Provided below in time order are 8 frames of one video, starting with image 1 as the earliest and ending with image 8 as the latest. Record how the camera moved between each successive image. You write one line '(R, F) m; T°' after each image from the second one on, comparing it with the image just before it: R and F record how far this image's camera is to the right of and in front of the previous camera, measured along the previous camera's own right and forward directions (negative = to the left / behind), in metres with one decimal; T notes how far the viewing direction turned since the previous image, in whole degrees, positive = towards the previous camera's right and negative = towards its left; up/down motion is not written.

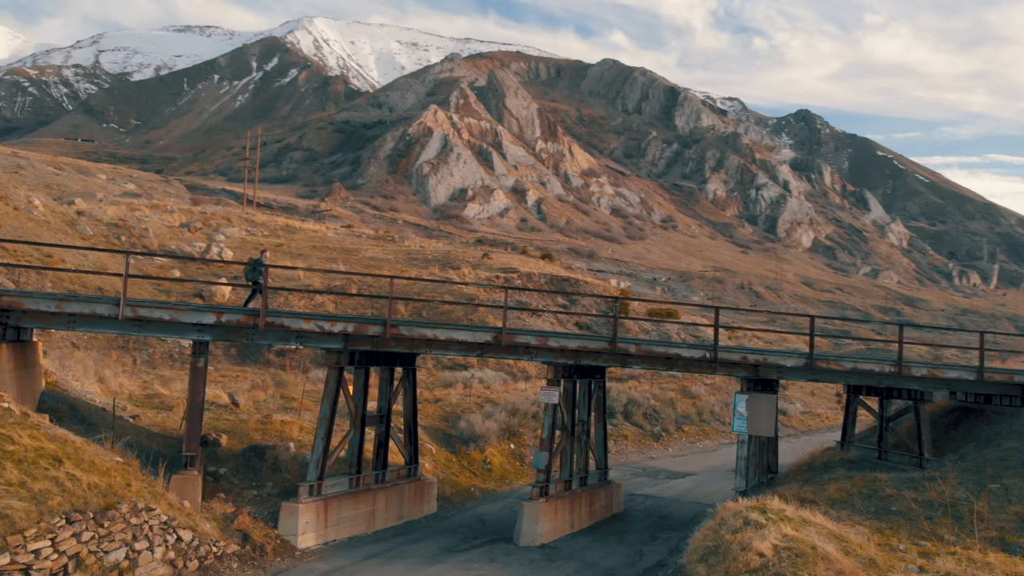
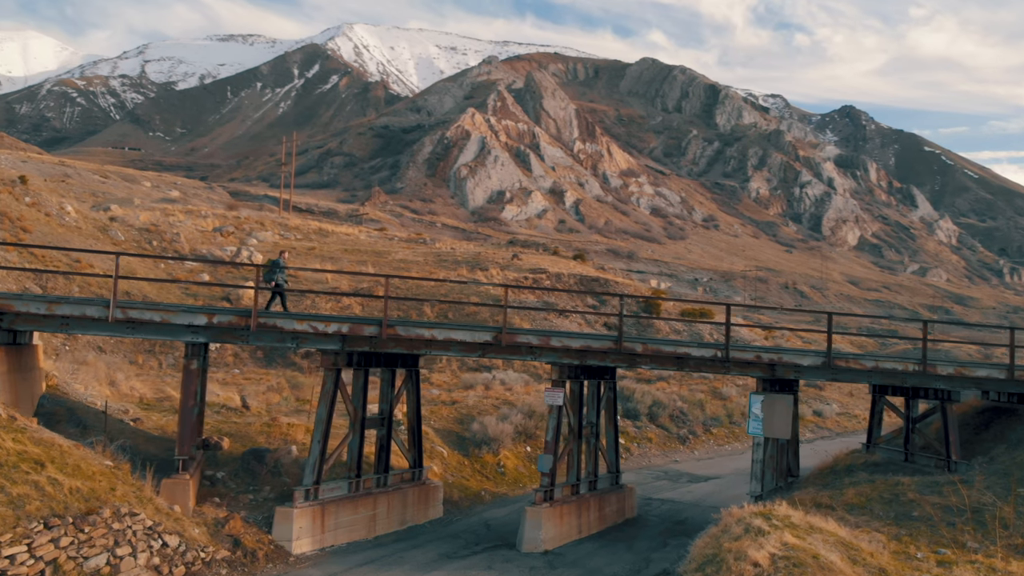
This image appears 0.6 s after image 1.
(+0.8, +0.6) m; -3°
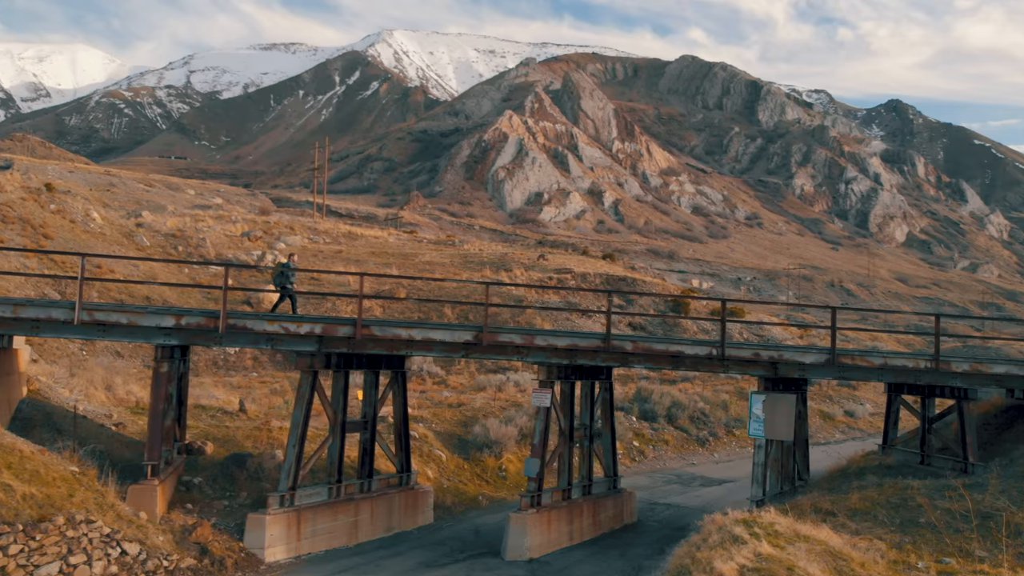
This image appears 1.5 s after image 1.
(+1.1, +0.7) m; -3°
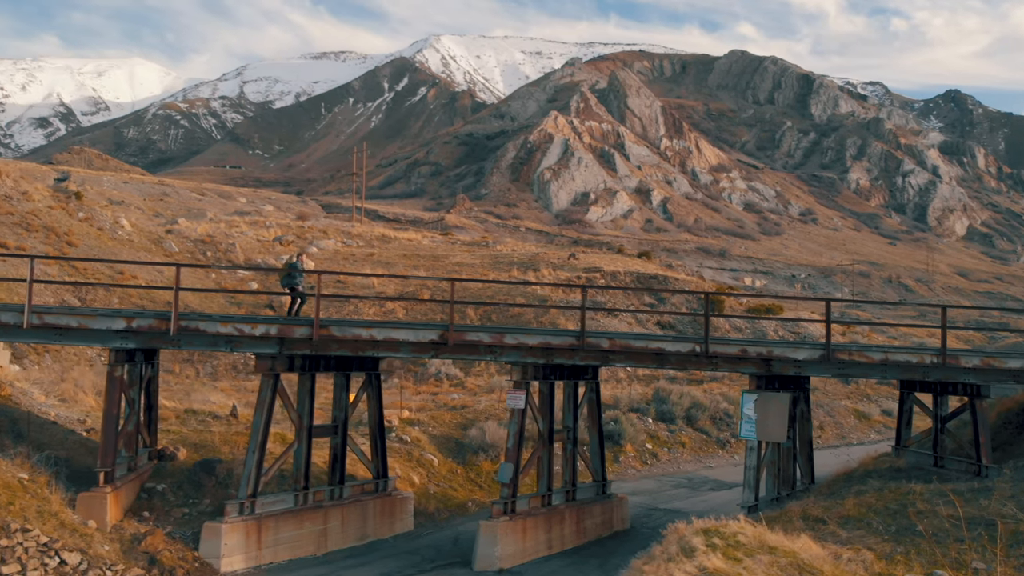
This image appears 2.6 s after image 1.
(+1.5, +0.9) m; -3°
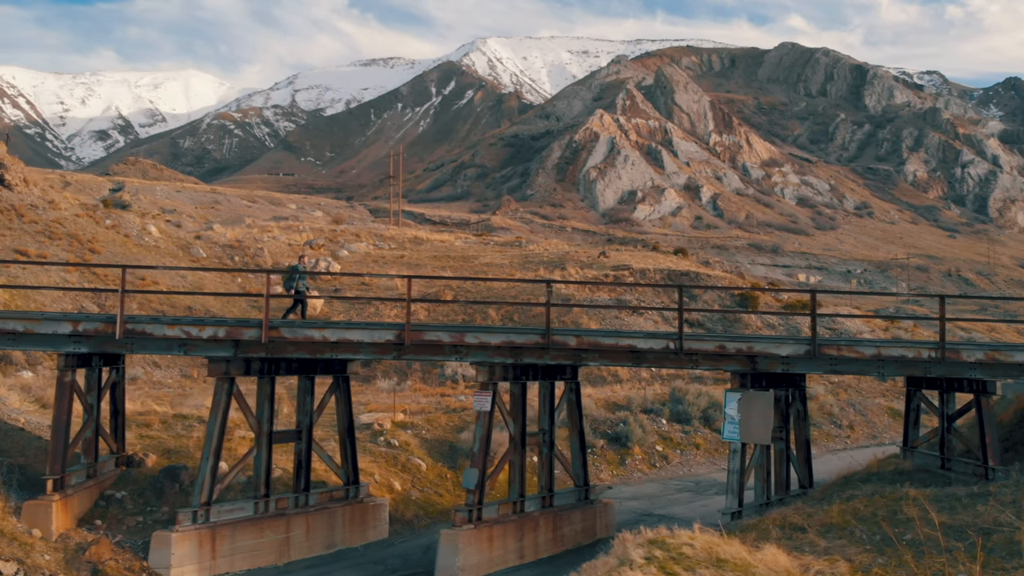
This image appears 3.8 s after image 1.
(+1.6, +0.9) m; -3°
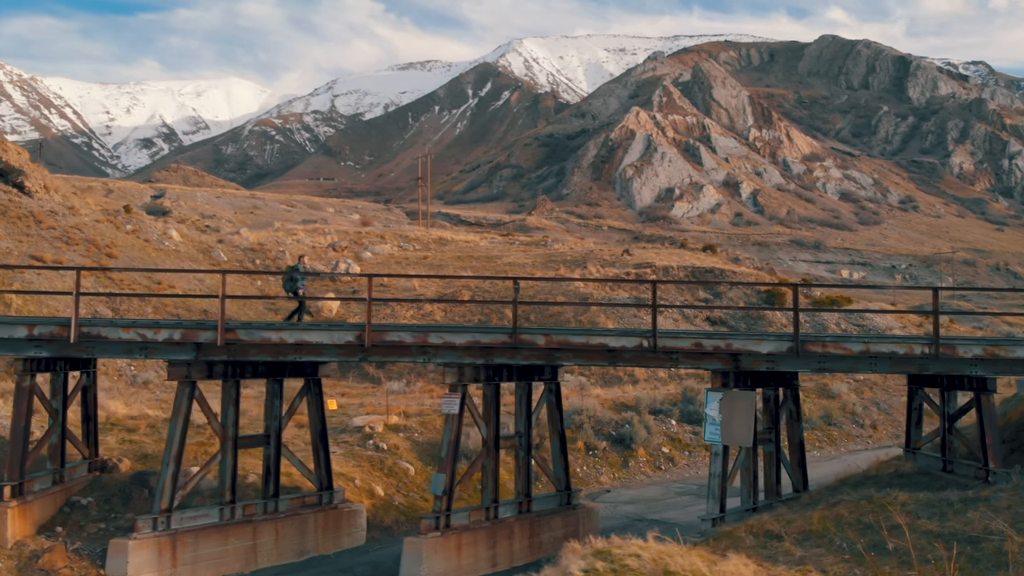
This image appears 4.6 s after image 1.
(+1.2, +0.7) m; -3°
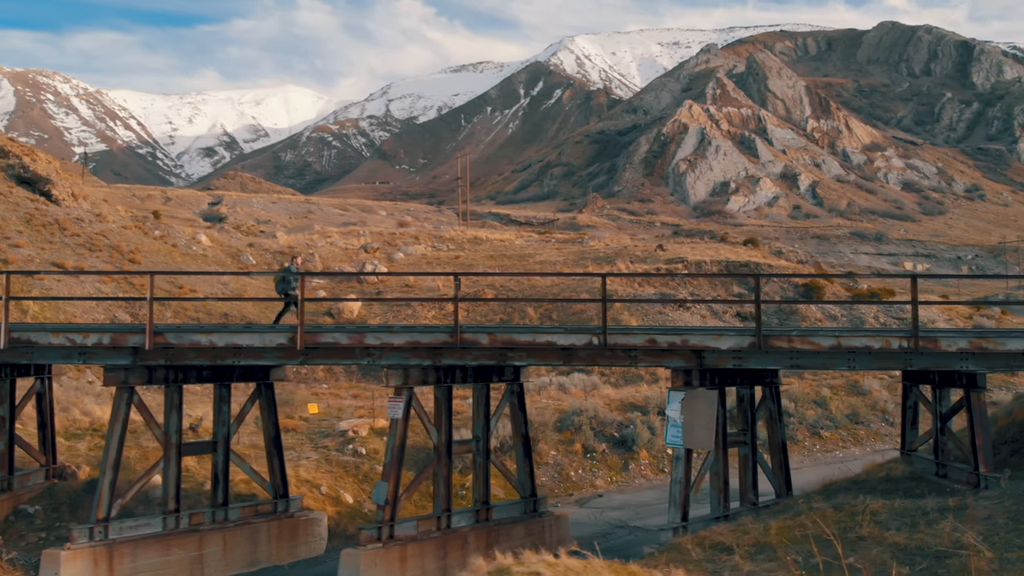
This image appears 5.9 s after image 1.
(+1.8, +0.9) m; -4°
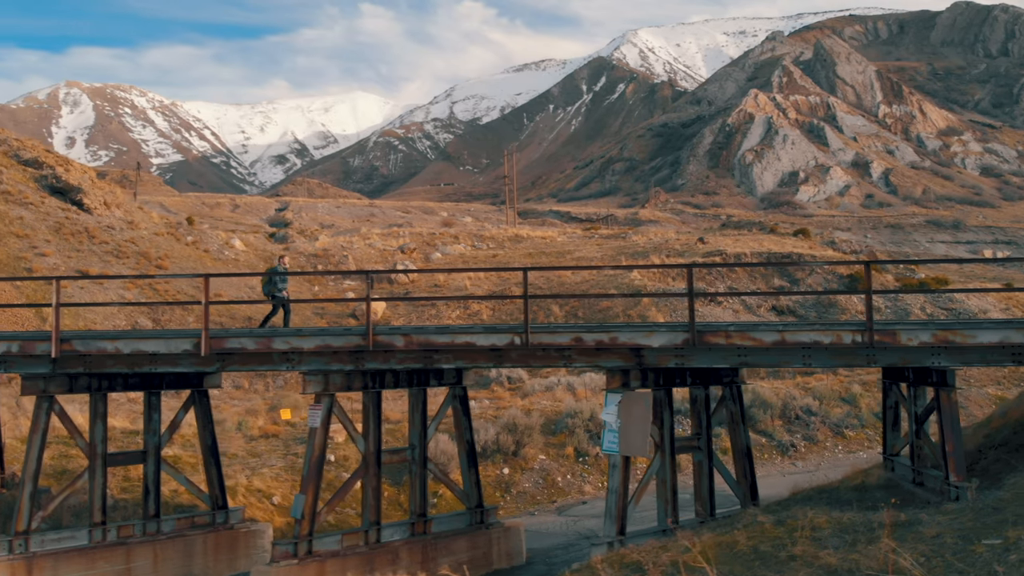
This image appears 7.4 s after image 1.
(+2.2, +1.1) m; -4°
